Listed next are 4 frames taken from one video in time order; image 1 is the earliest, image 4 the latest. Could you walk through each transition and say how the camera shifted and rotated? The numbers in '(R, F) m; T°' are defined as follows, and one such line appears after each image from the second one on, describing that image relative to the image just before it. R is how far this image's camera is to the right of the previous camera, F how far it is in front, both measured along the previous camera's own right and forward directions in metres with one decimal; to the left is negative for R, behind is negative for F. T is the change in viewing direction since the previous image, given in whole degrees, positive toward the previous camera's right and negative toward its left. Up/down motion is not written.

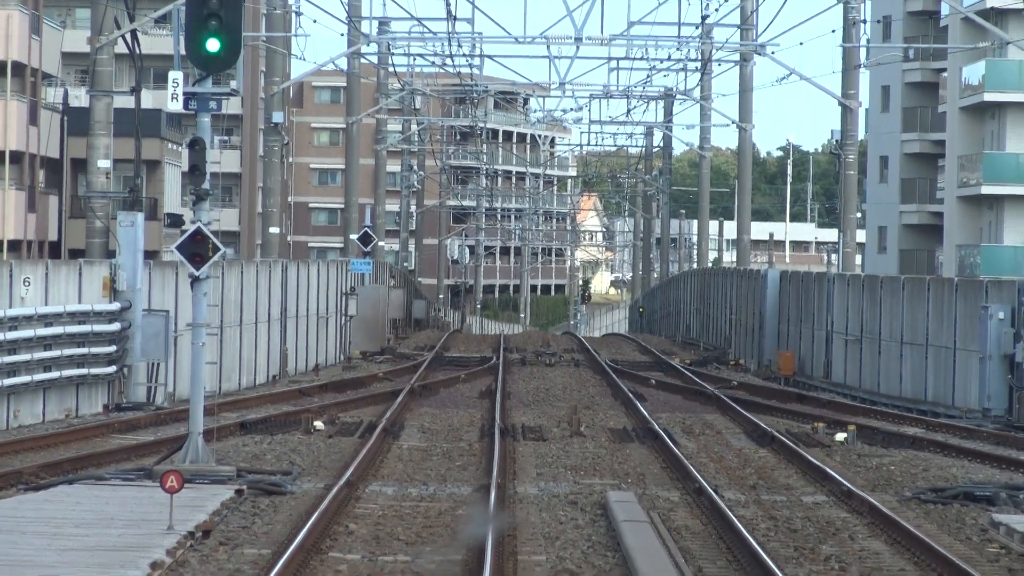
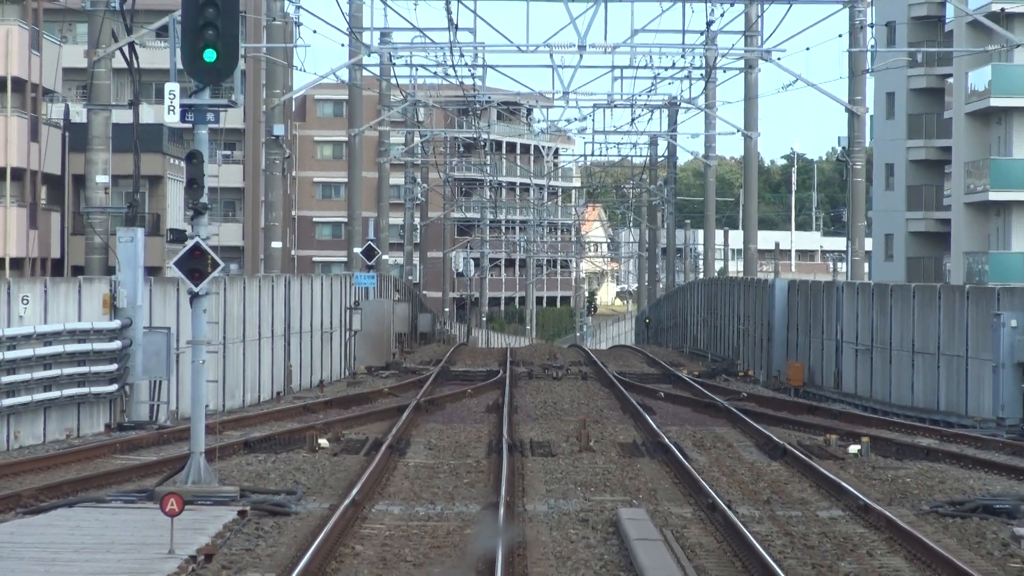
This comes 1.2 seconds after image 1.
(0.0, +0.2) m; 0°
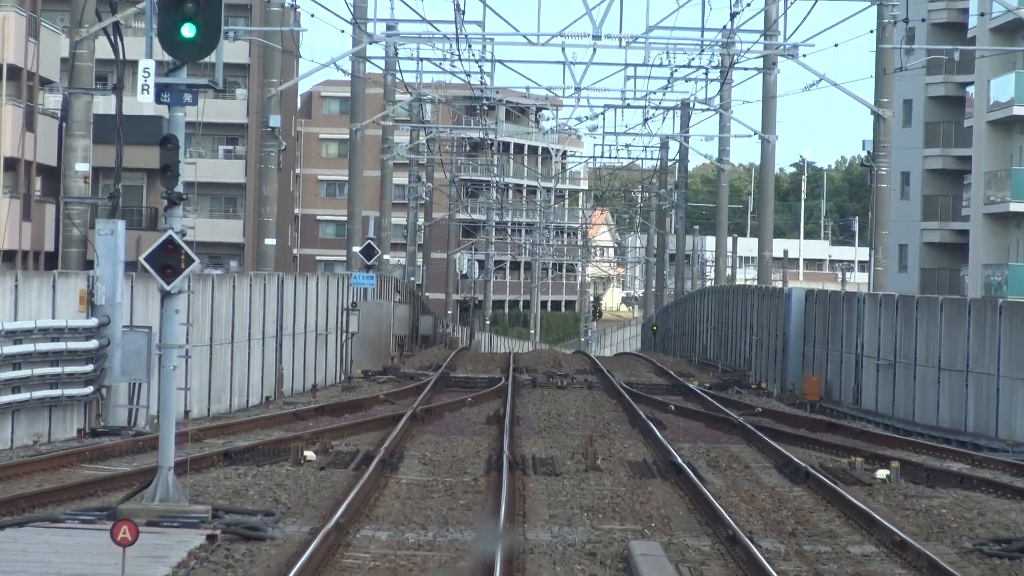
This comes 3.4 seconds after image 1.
(0.0, +1.0) m; 0°
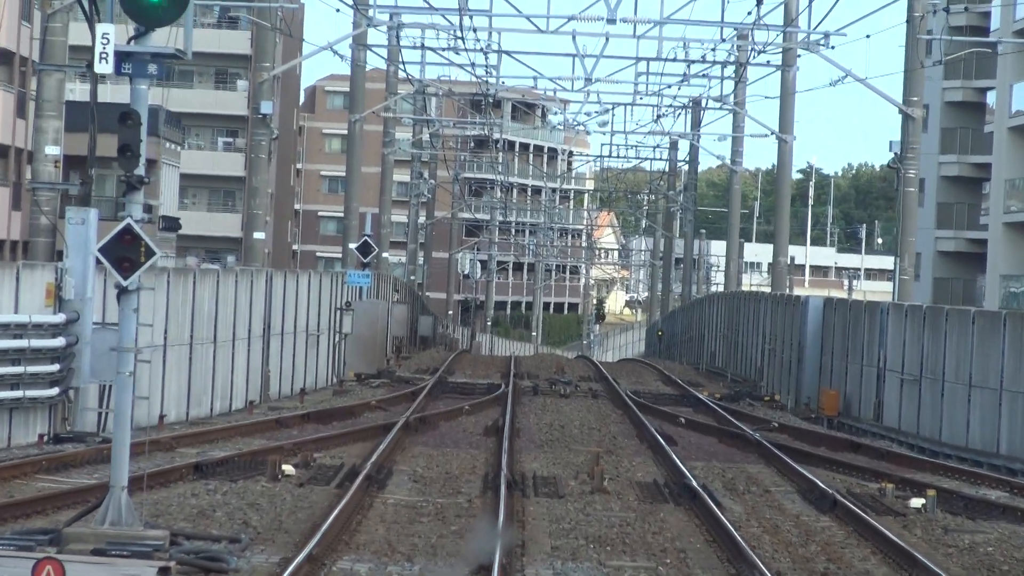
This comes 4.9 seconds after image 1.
(0.0, +1.1) m; 0°
